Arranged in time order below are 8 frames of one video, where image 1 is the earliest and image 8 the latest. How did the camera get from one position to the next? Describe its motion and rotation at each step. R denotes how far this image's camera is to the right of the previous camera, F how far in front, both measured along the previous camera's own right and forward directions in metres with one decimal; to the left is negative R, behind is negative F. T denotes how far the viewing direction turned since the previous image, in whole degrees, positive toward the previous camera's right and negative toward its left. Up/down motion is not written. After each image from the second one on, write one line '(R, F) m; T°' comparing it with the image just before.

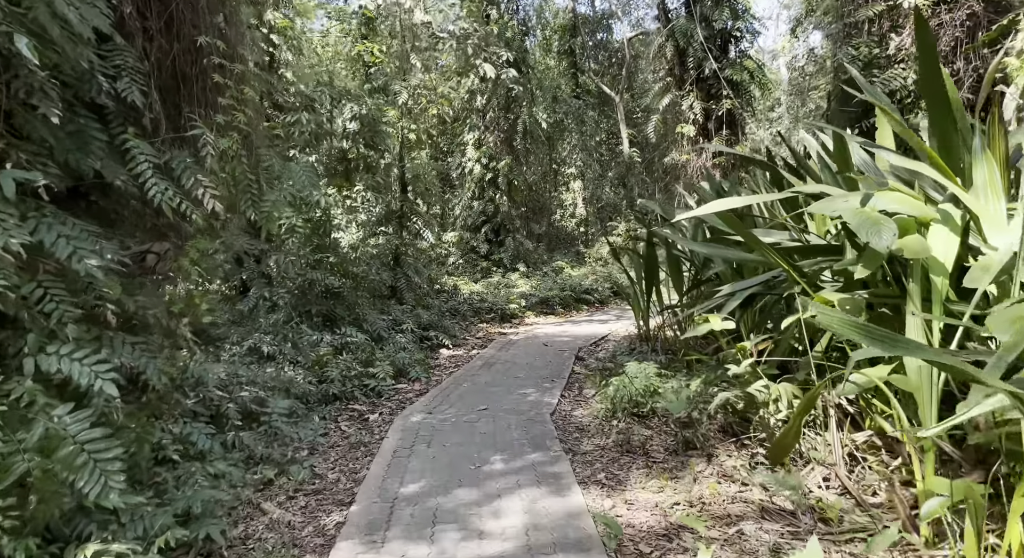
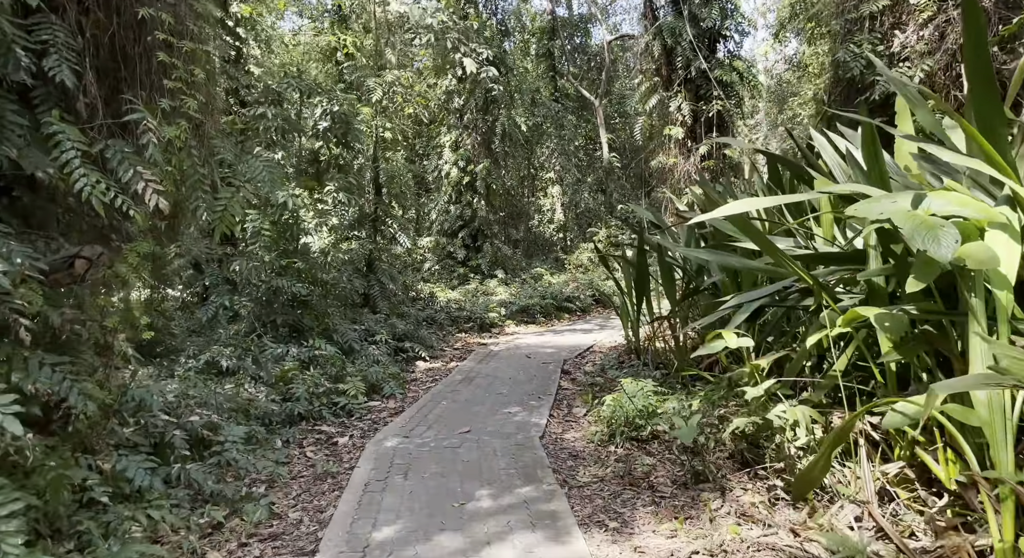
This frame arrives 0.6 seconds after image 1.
(-0.1, +0.4) m; +2°
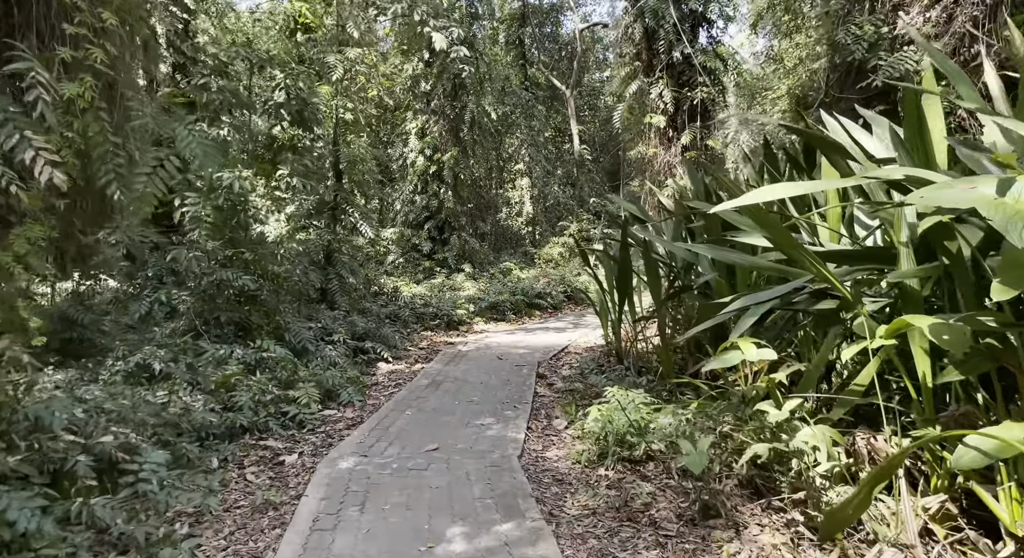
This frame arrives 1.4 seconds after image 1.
(0.0, +0.4) m; +3°
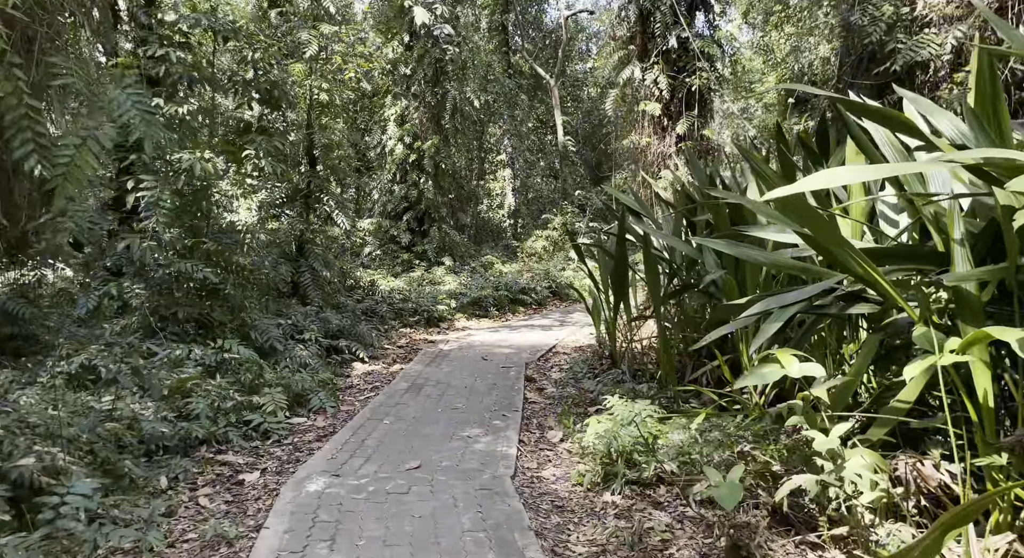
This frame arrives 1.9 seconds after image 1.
(-0.1, +0.4) m; +2°
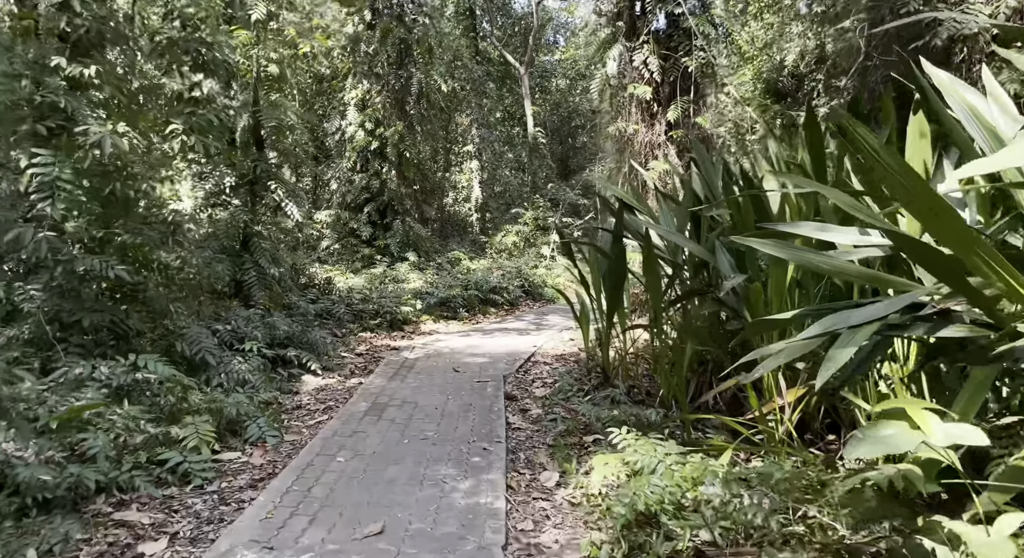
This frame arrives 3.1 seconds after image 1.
(-0.1, +0.6) m; +3°
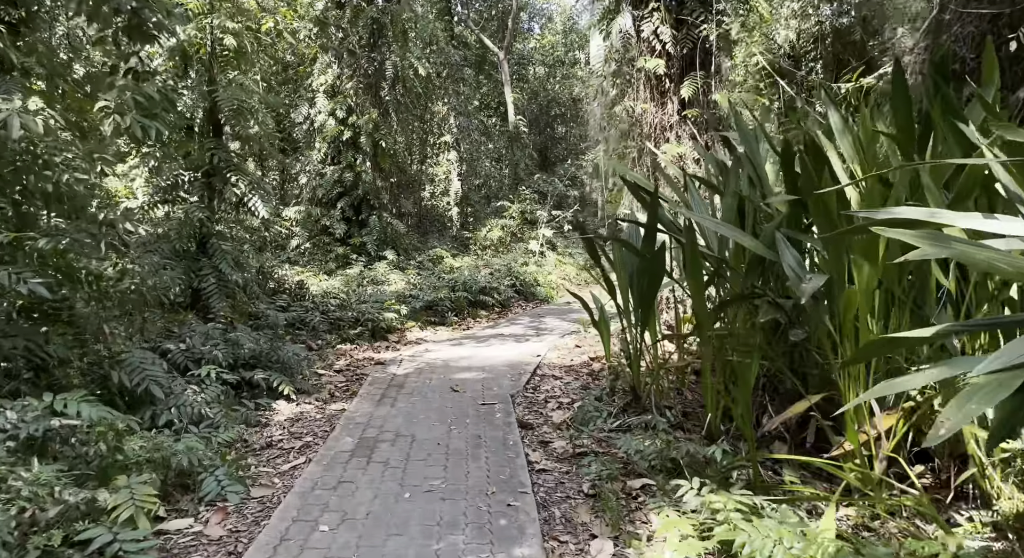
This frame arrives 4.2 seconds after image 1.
(-0.2, +0.6) m; +2°
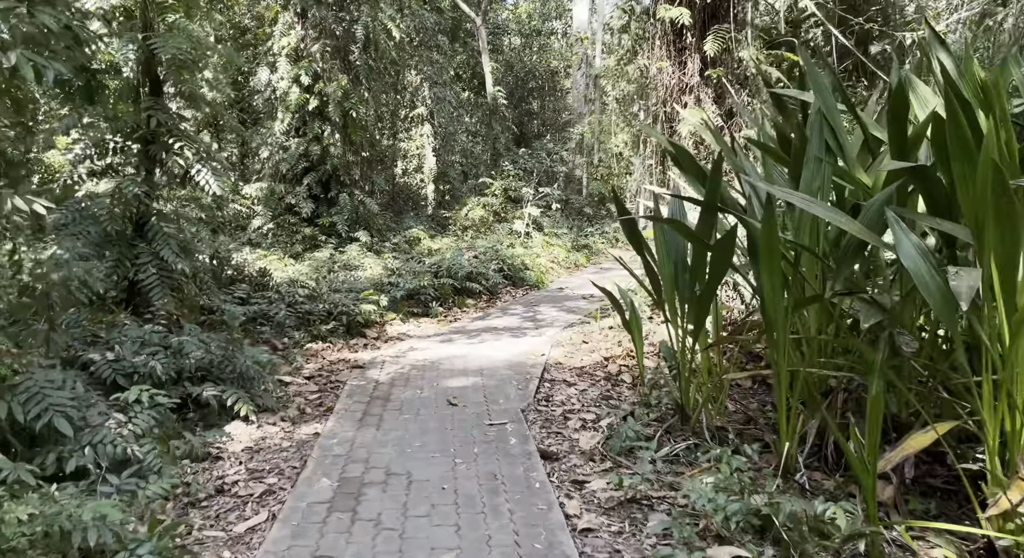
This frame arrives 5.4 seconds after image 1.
(-0.2, +0.7) m; +2°
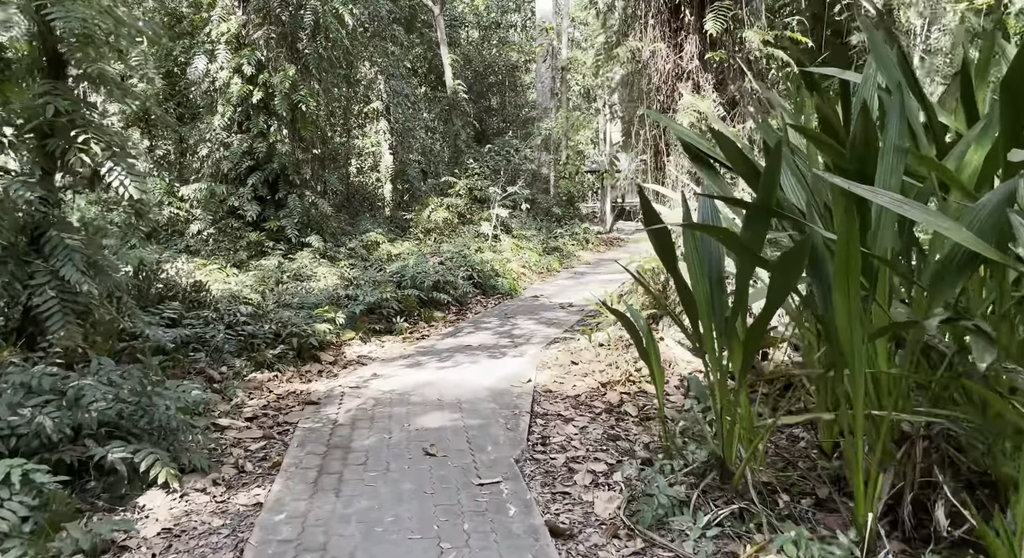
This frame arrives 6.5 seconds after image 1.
(-0.1, +0.6) m; +3°
